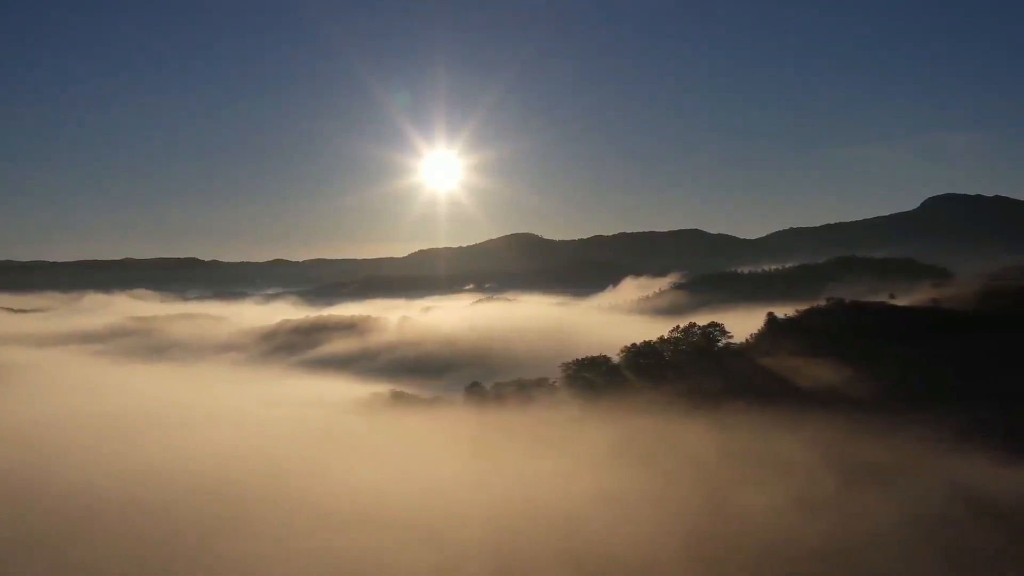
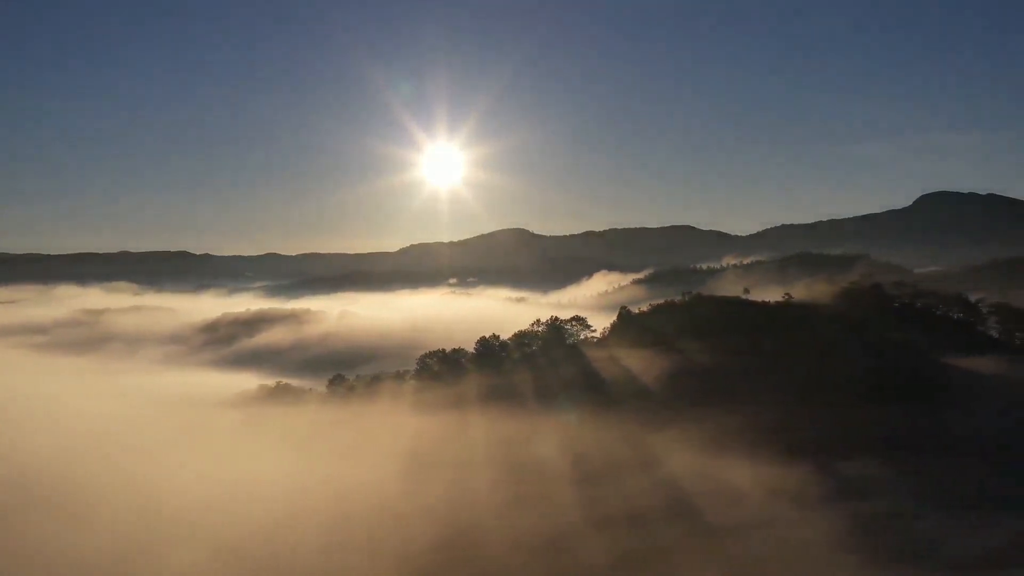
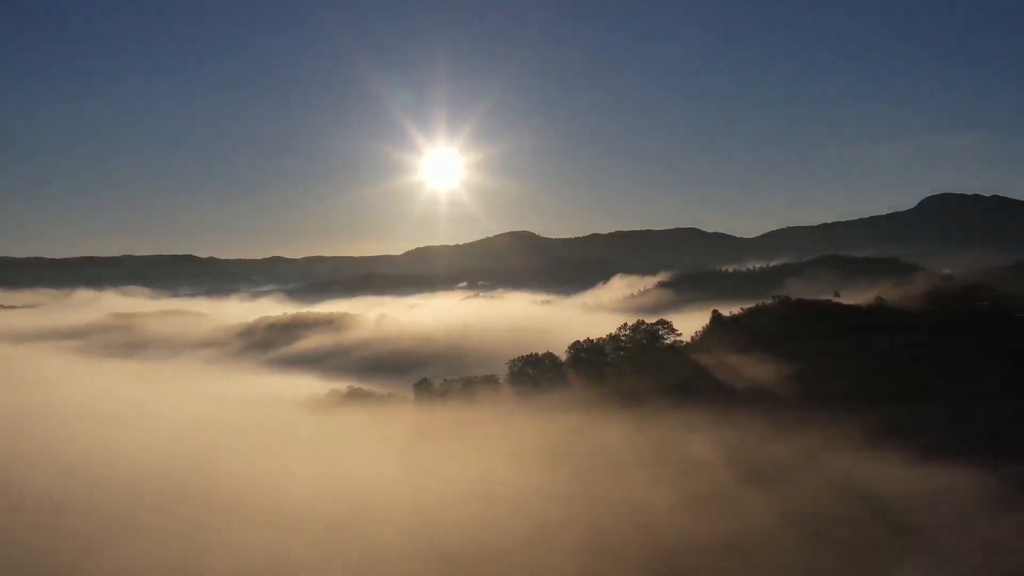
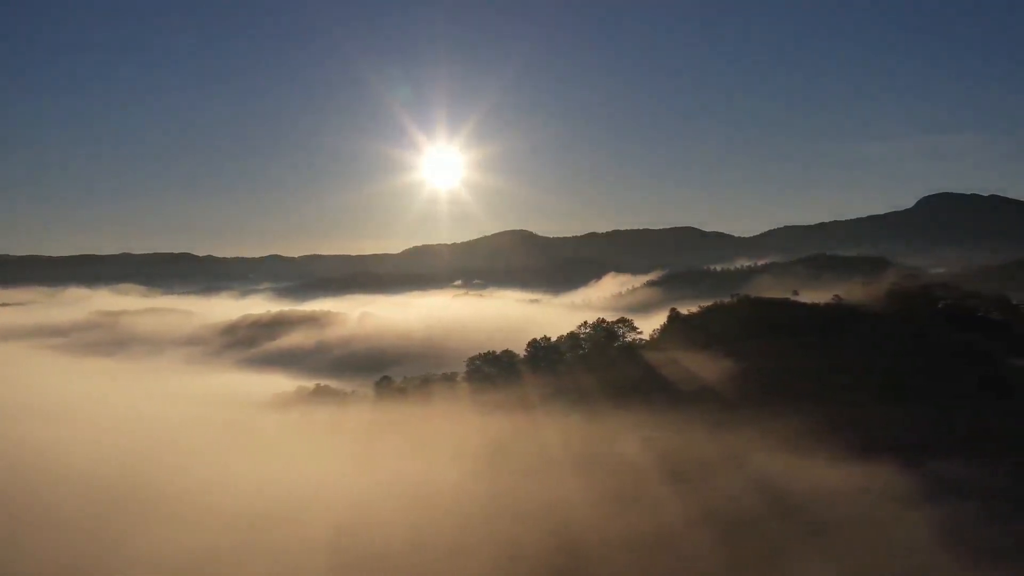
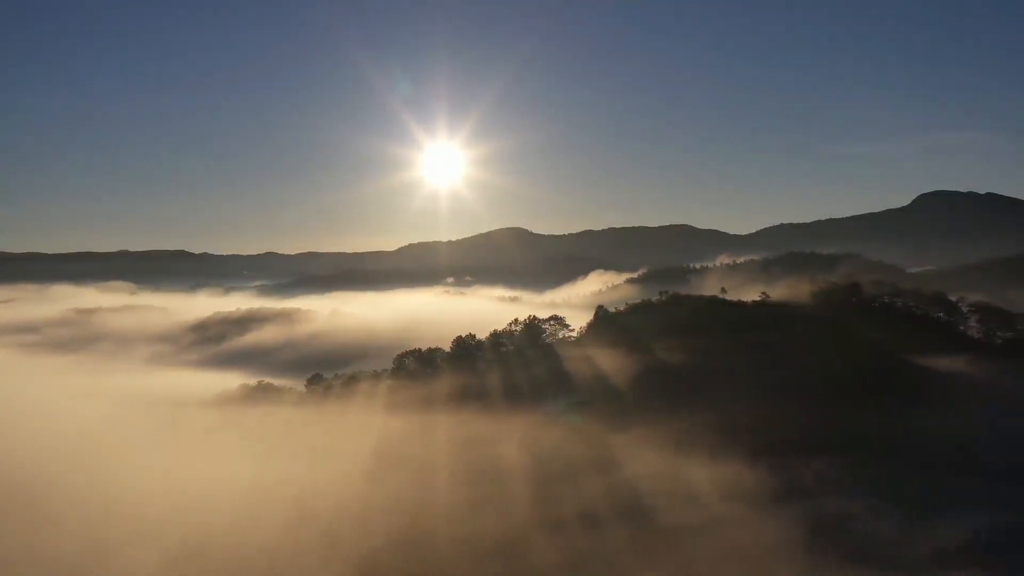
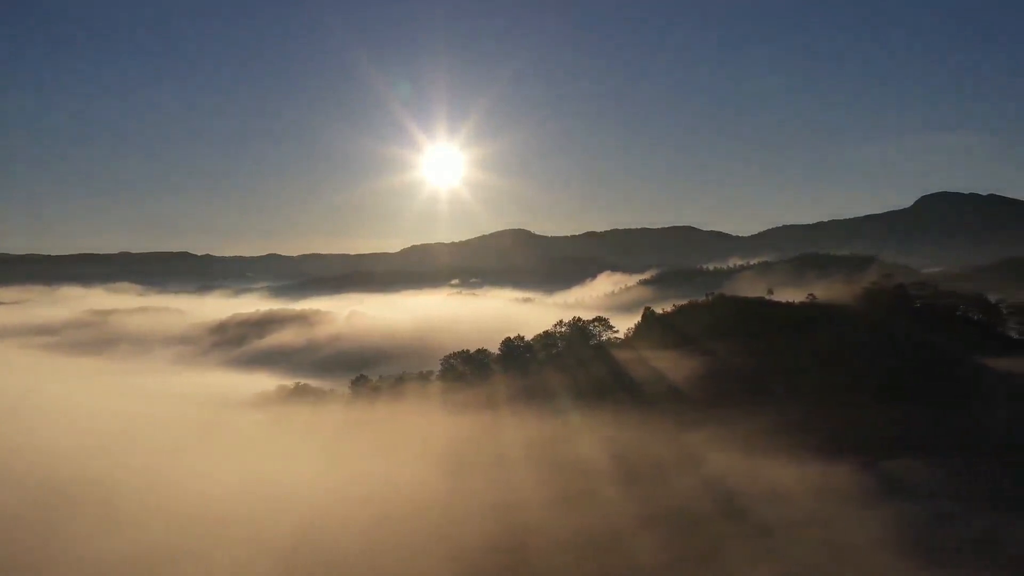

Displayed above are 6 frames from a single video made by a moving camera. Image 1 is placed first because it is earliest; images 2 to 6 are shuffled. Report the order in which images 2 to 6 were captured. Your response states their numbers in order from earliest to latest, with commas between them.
3, 4, 6, 2, 5
